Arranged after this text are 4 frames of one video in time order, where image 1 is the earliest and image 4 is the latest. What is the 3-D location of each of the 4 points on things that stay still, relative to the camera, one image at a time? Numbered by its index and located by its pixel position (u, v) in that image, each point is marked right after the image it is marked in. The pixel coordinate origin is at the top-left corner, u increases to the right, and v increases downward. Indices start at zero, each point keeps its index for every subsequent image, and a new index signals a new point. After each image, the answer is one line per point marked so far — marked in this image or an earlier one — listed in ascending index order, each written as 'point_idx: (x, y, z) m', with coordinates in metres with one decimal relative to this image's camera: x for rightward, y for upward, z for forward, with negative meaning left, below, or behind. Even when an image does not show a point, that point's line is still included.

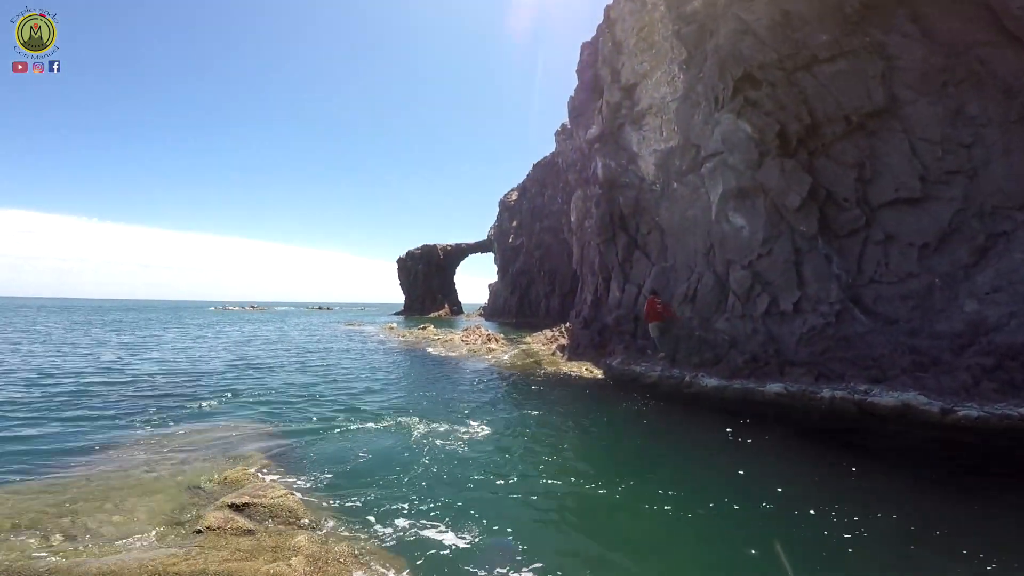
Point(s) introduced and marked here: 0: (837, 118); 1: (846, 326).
0: (+12.9, +6.8, +19.9) m
1: (+12.8, -1.5, +19.5) m
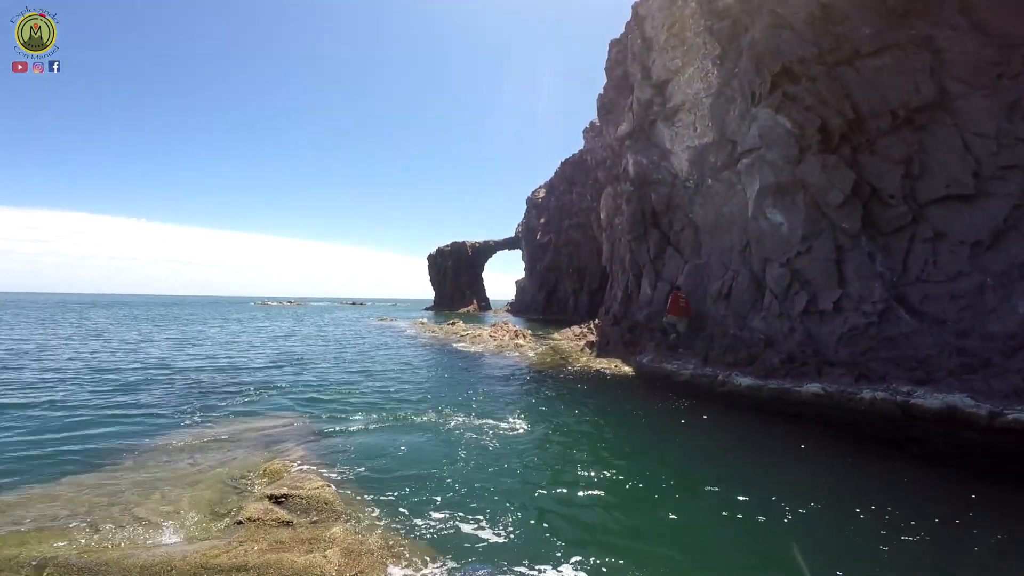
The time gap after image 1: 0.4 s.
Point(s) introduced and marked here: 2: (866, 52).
0: (+14.1, +6.8, +19.5) m
1: (+14.0, -1.5, +19.1) m
2: (+13.5, +9.1, +19.2) m
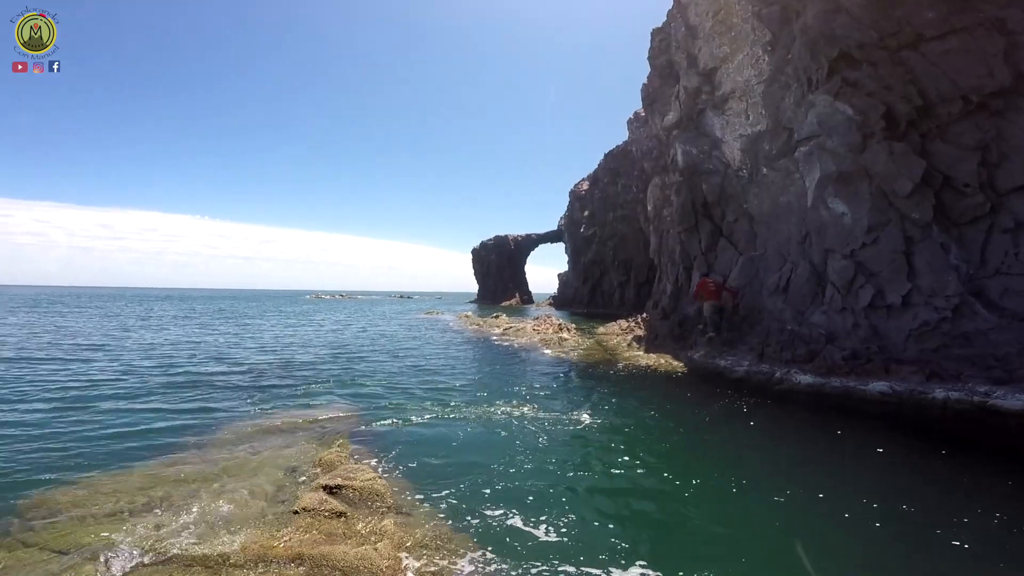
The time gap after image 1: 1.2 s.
0: (+15.8, +7.0, +18.4) m
1: (+15.7, -1.3, +18.1) m
2: (+15.2, +9.3, +18.1) m
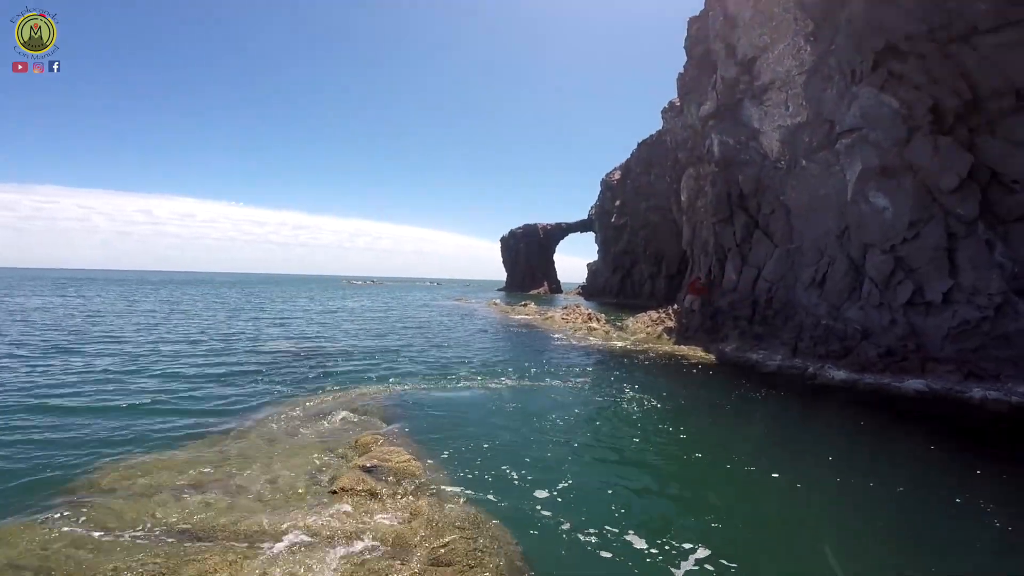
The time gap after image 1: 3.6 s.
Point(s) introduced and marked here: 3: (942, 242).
0: (+17.0, +7.0, +18.0) m
1: (+16.8, -1.2, +18.0) m
2: (+16.4, +9.3, +17.7) m
3: (+15.7, +1.6, +19.5) m
